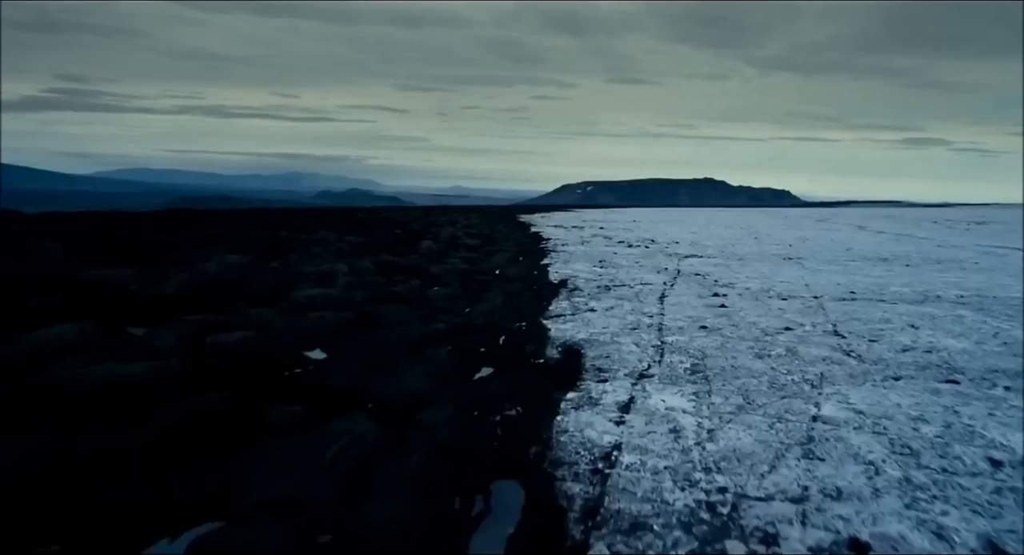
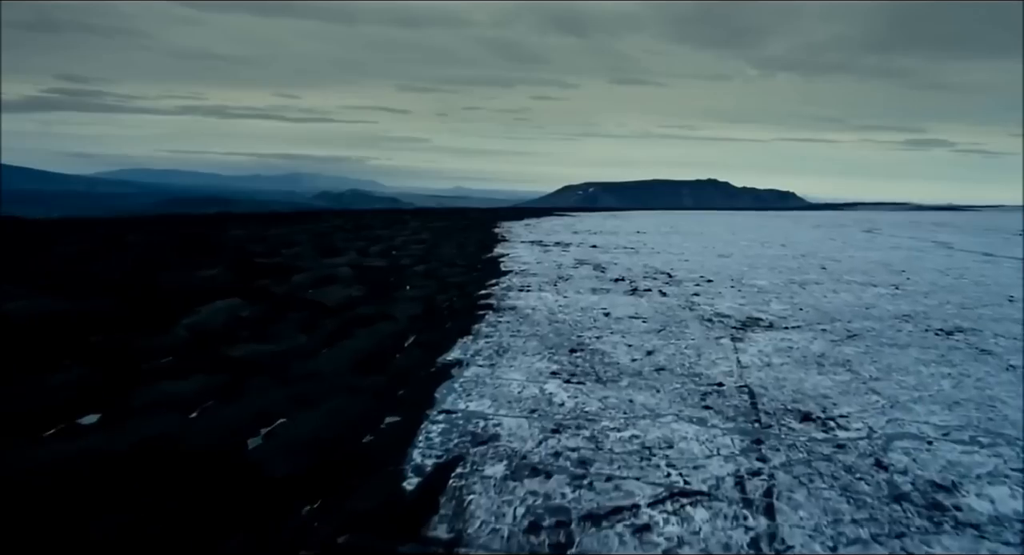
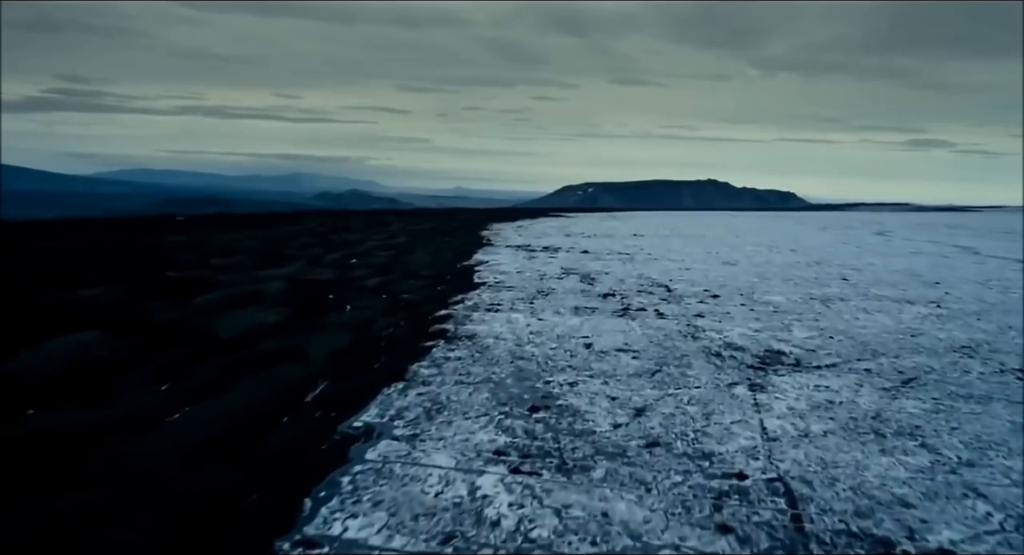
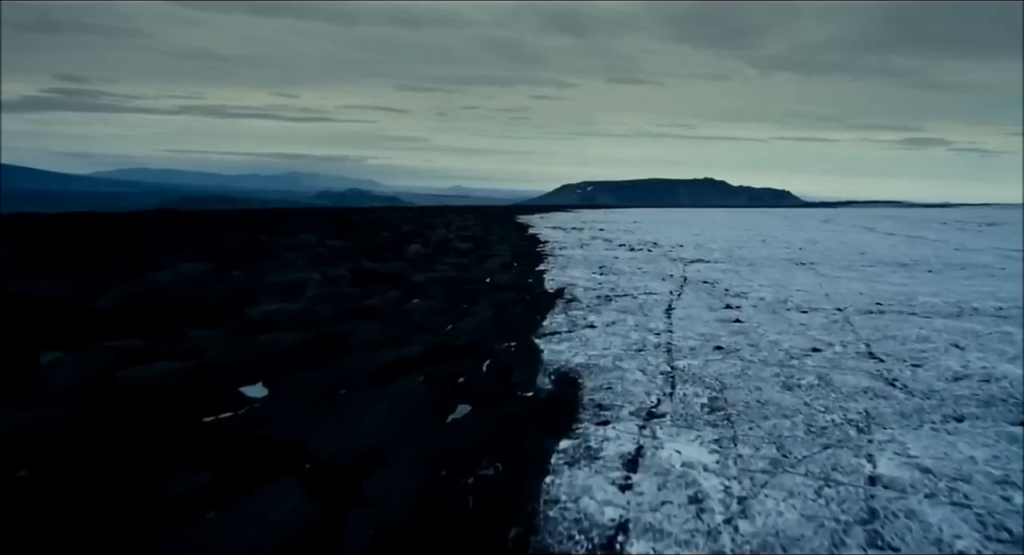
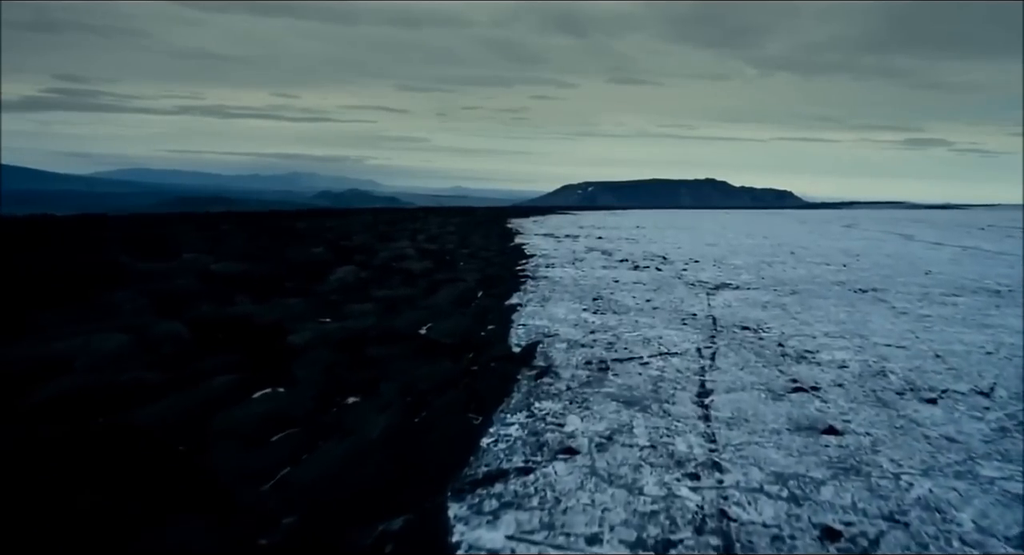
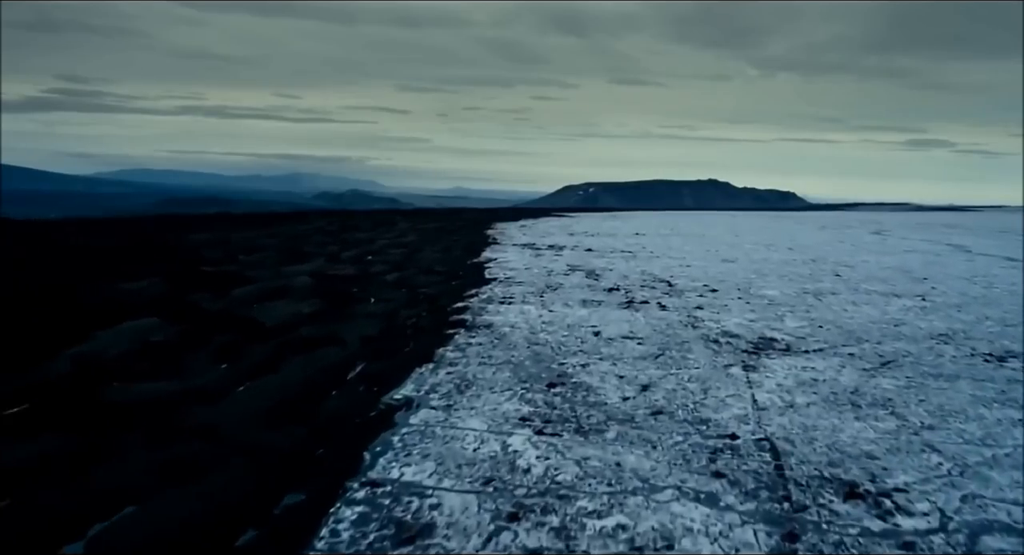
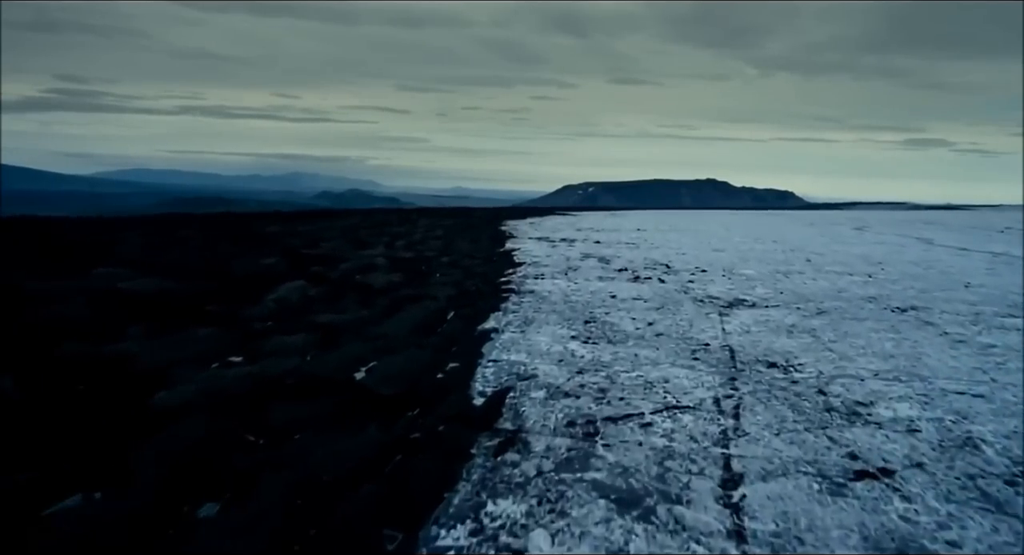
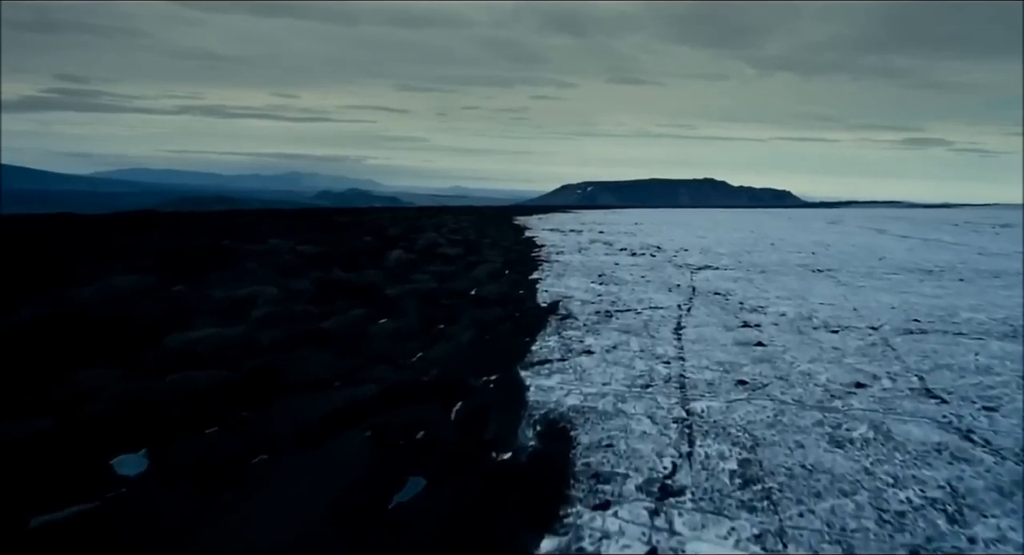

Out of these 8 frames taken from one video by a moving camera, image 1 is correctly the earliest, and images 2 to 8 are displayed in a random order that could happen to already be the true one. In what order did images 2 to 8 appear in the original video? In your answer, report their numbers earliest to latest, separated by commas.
4, 8, 5, 7, 2, 6, 3
